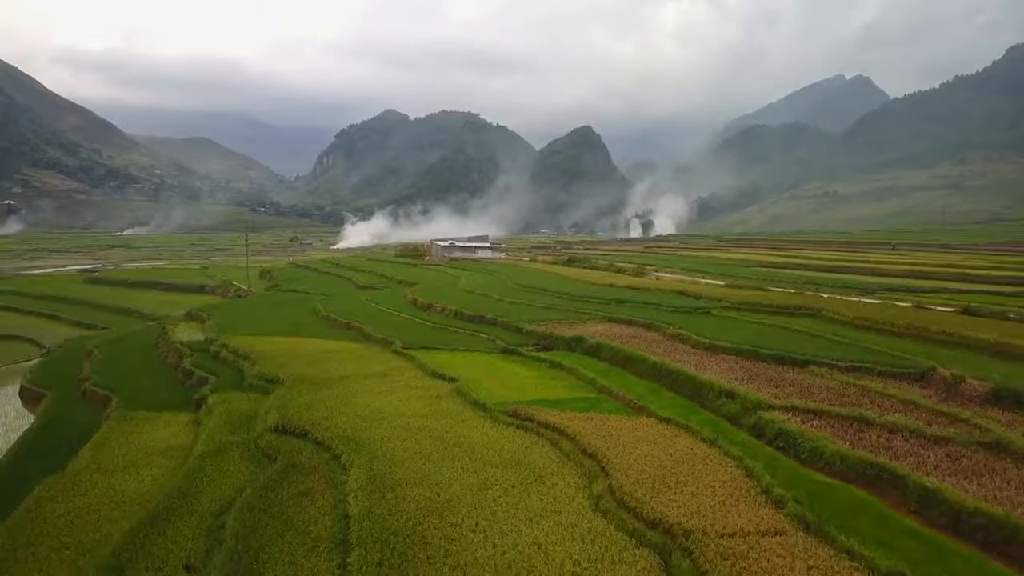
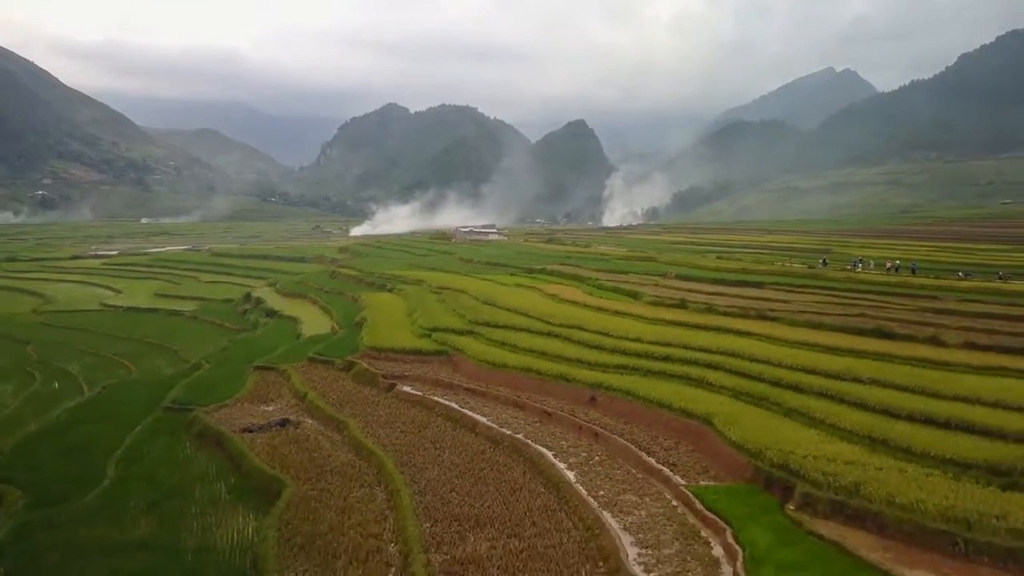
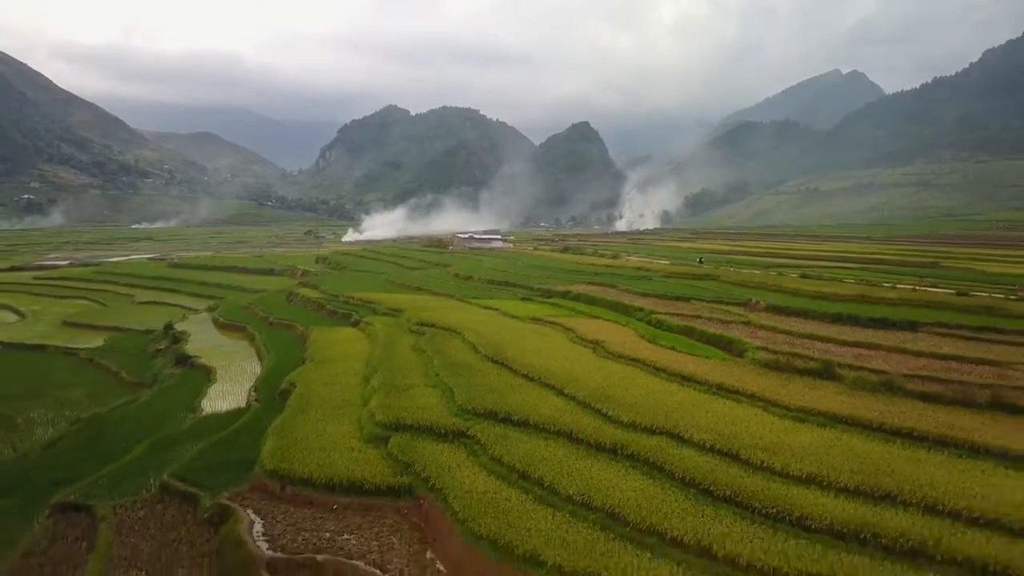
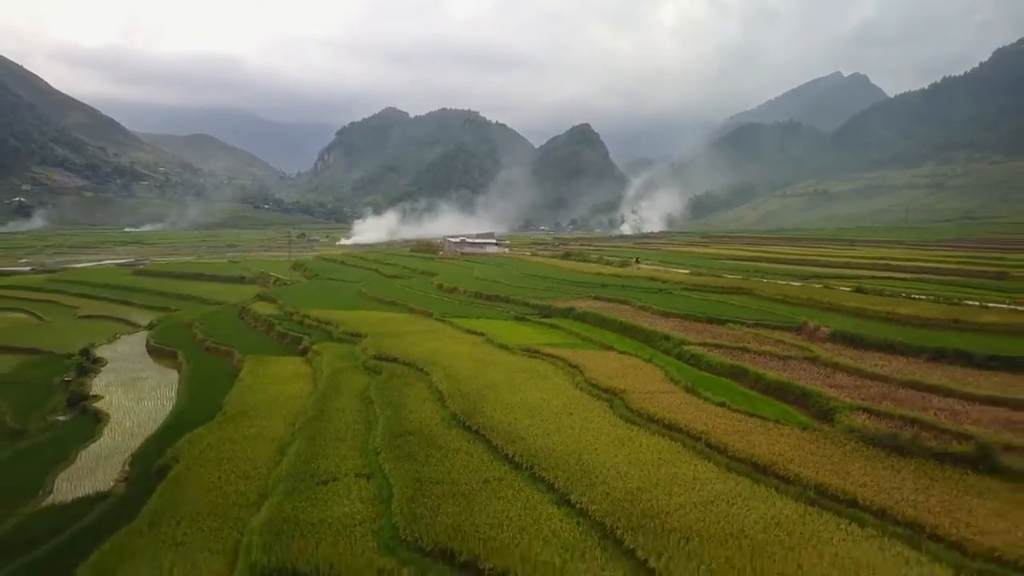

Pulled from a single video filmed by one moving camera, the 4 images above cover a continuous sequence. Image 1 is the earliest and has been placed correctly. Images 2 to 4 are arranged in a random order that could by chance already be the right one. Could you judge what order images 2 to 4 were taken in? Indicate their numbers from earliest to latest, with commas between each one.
4, 3, 2
